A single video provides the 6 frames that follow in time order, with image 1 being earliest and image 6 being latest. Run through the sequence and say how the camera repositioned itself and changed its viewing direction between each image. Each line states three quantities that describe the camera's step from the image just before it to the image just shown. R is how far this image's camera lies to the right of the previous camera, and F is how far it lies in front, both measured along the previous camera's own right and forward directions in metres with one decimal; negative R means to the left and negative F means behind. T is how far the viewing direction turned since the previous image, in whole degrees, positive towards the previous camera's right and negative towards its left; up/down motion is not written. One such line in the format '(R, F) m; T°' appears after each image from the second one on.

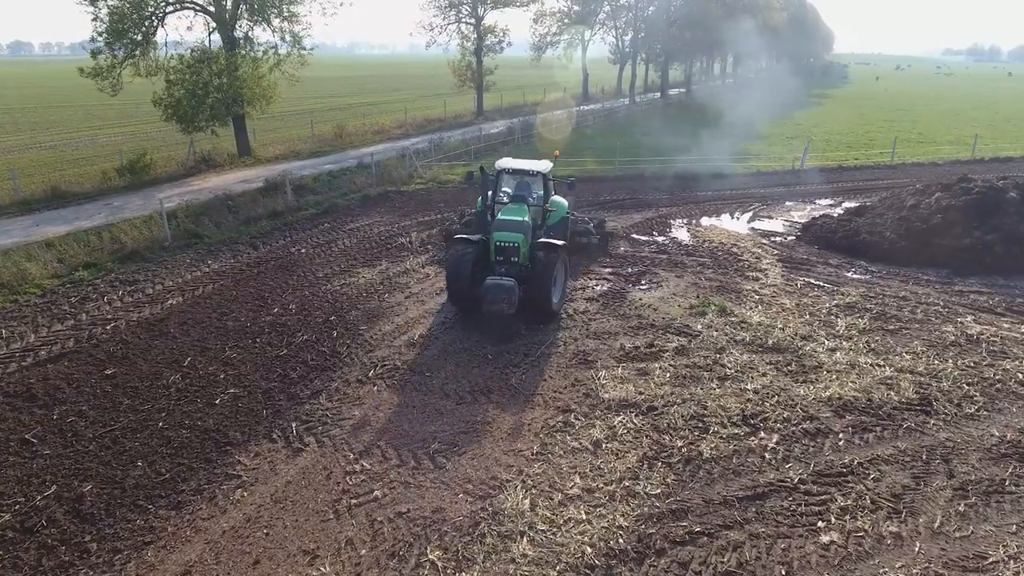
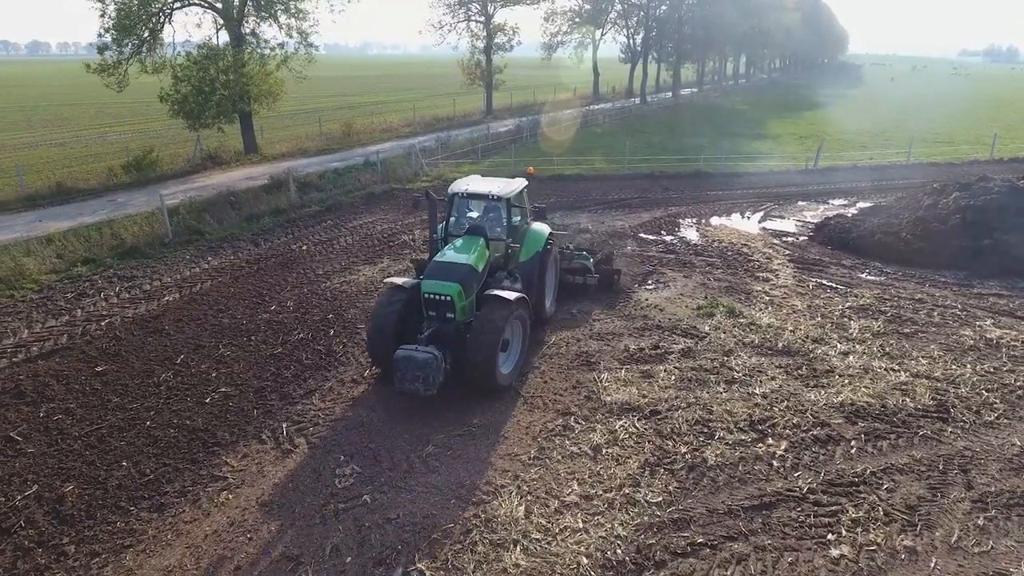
(+0.1, +0.3) m; -1°
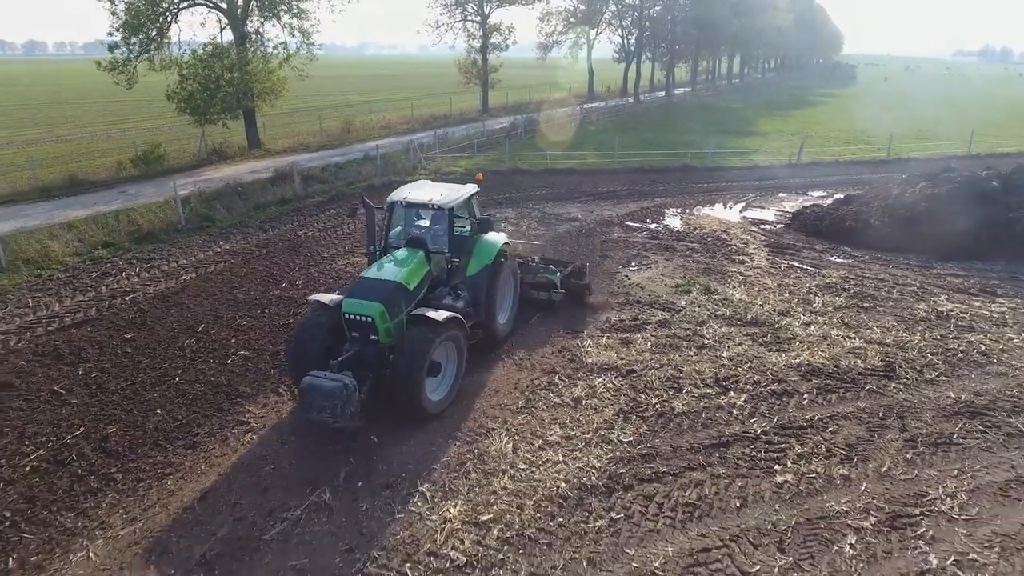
(+0.1, -0.8) m; 0°
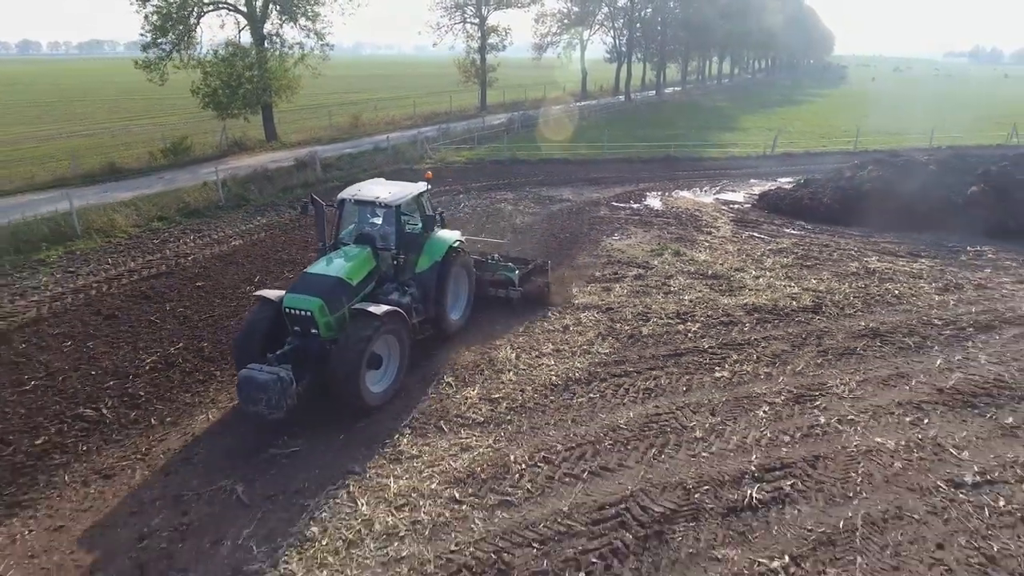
(-0.1, -2.0) m; 0°
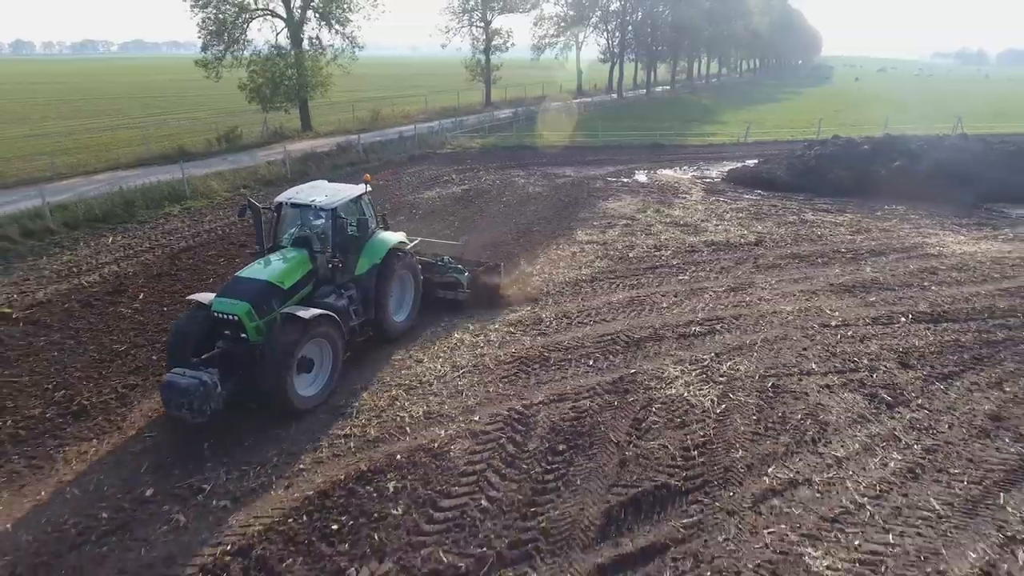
(-0.6, -3.6) m; +1°
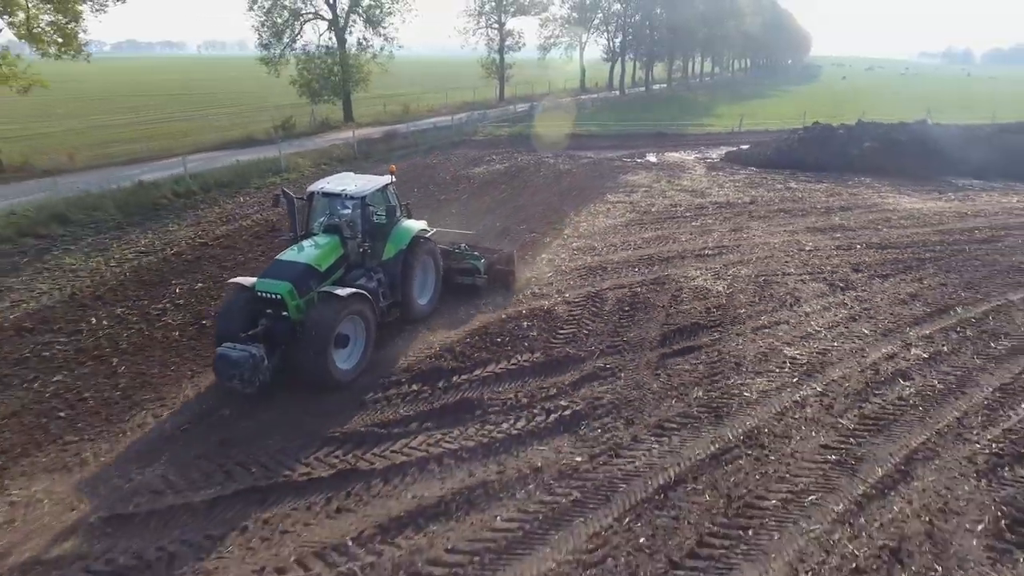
(-1.5, -3.6) m; +1°
